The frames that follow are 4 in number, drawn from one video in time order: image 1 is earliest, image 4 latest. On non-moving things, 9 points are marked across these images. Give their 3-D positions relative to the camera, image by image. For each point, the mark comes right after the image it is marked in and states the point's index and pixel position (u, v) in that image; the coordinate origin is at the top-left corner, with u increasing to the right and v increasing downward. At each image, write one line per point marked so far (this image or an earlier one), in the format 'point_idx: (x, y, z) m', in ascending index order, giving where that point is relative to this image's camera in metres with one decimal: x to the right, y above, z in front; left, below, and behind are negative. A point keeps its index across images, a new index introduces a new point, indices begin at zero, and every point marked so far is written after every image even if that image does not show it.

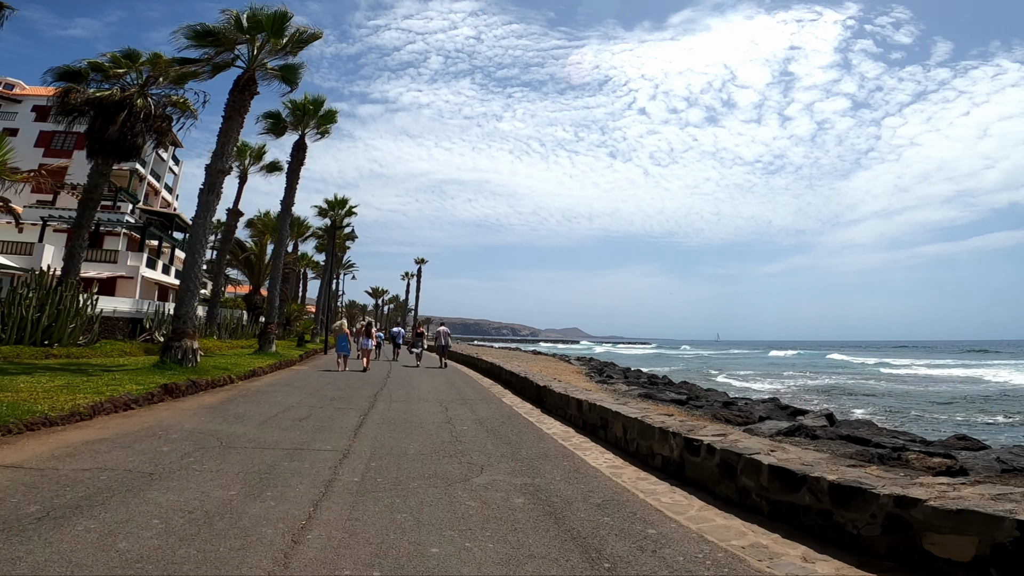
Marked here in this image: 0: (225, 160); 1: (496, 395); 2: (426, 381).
0: (-8.0, +3.5, +17.8) m
1: (-0.3, -2.6, +15.4) m
2: (-2.6, -2.8, +19.0) m
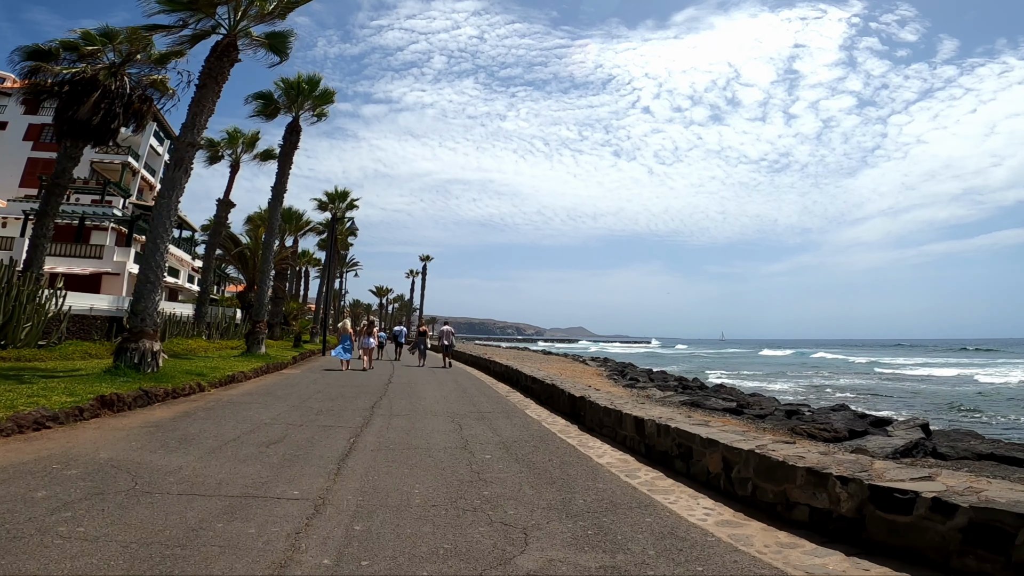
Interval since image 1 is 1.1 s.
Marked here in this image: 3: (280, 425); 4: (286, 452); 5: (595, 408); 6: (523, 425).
0: (-7.5, +3.7, +15.2) m
1: (+0.2, -2.4, +12.8) m
2: (-2.1, -2.5, +16.5) m
3: (-3.5, -2.0, +9.6) m
4: (-2.7, -1.9, +7.6) m
5: (+1.3, -1.8, +10.0) m
6: (+0.2, -2.2, +10.3) m
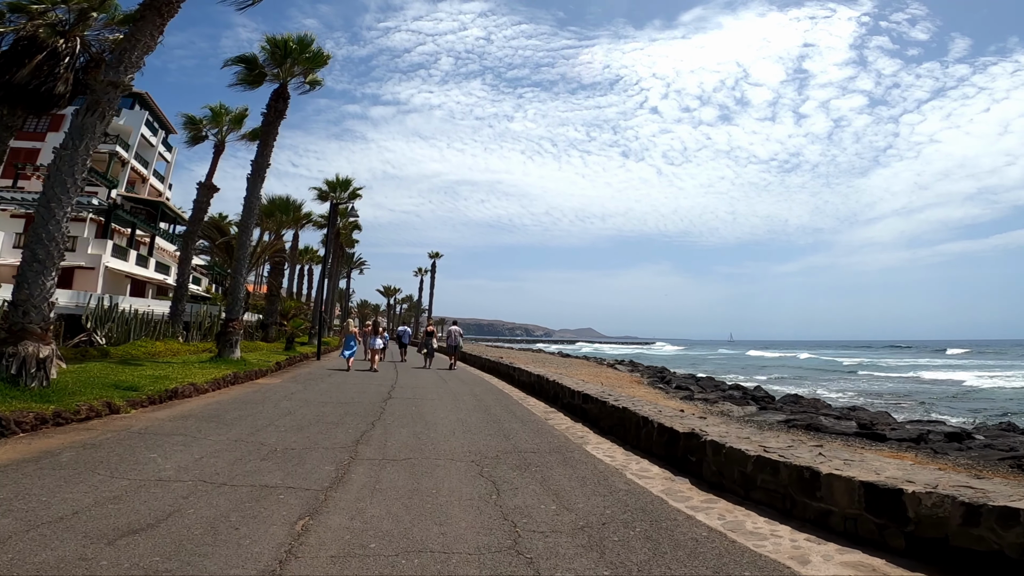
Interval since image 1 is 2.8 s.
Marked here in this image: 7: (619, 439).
0: (-6.7, +4.0, +11.3) m
1: (+0.9, -2.1, +8.7) m
2: (-1.3, -2.2, +12.4) m
3: (-2.8, -1.7, +5.6) m
4: (-2.0, -1.6, +3.5) m
5: (+2.0, -1.5, +5.9) m
6: (+0.9, -1.9, +6.2) m
7: (+1.5, -2.1, +8.9) m
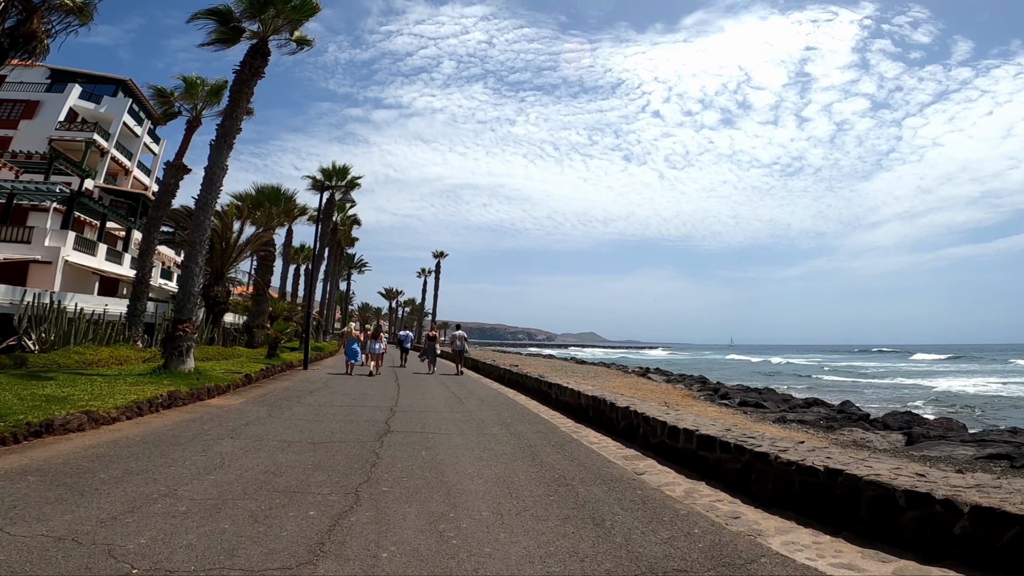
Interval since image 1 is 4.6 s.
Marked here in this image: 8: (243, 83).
0: (-6.0, +4.3, +7.0) m
1: (+1.7, -1.8, +4.5) m
2: (-0.5, -2.0, +8.1) m
3: (-2.1, -1.4, +1.4) m
4: (-1.2, -1.3, -0.7) m
5: (+2.8, -1.2, +1.6) m
6: (+1.6, -1.6, +1.9) m
7: (+2.3, -1.8, +4.6) m
8: (-8.1, +6.2, +19.6) m
